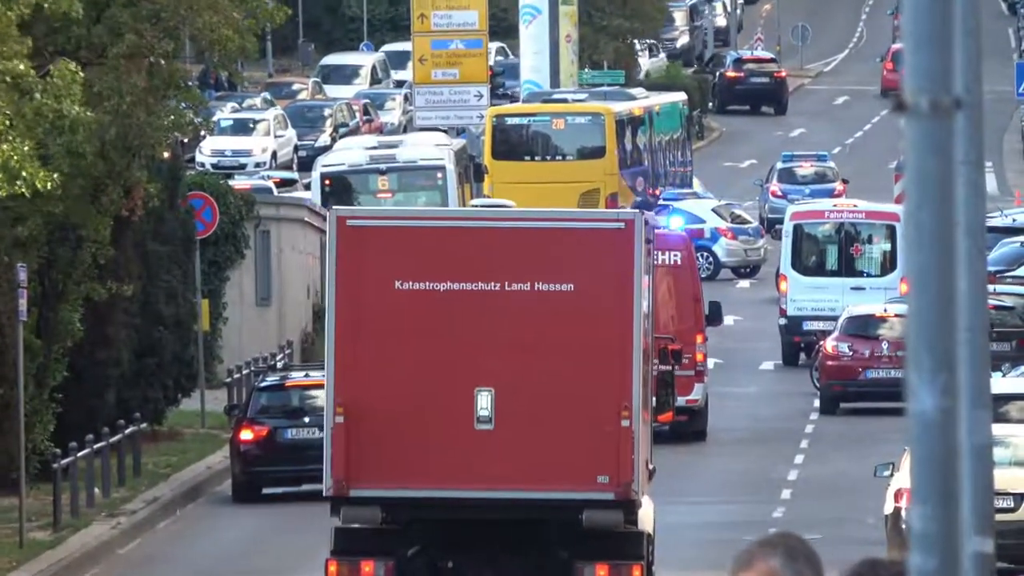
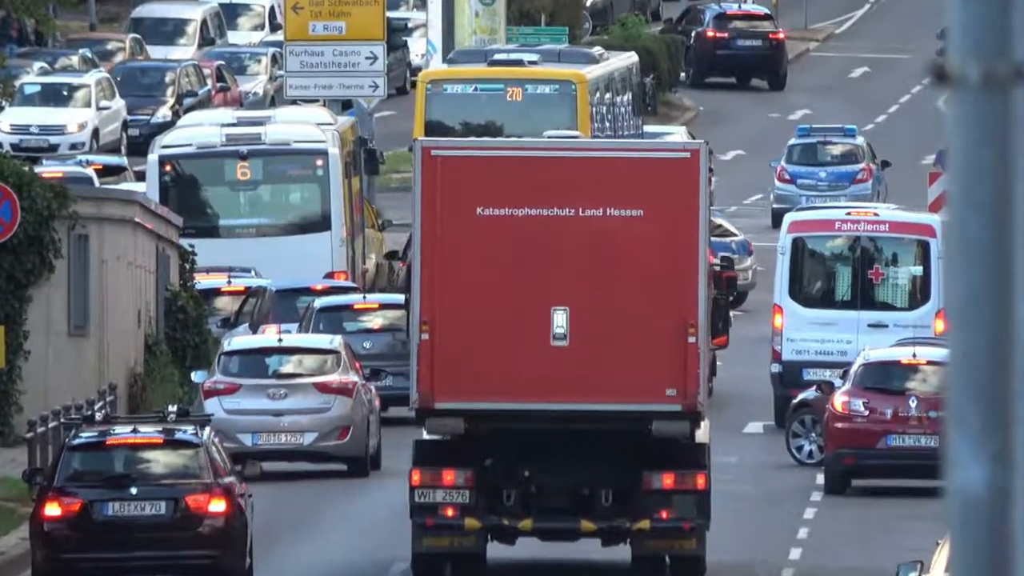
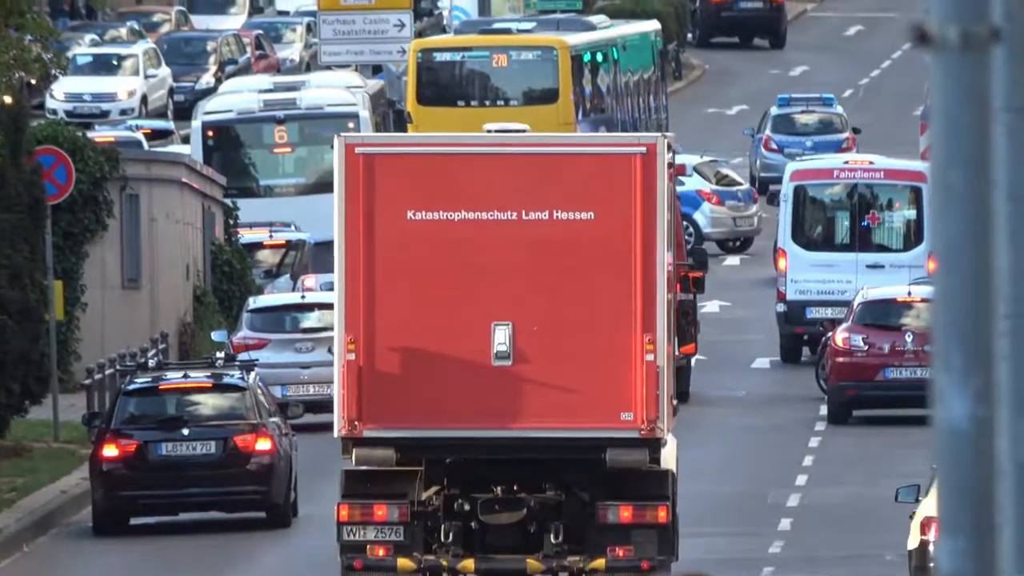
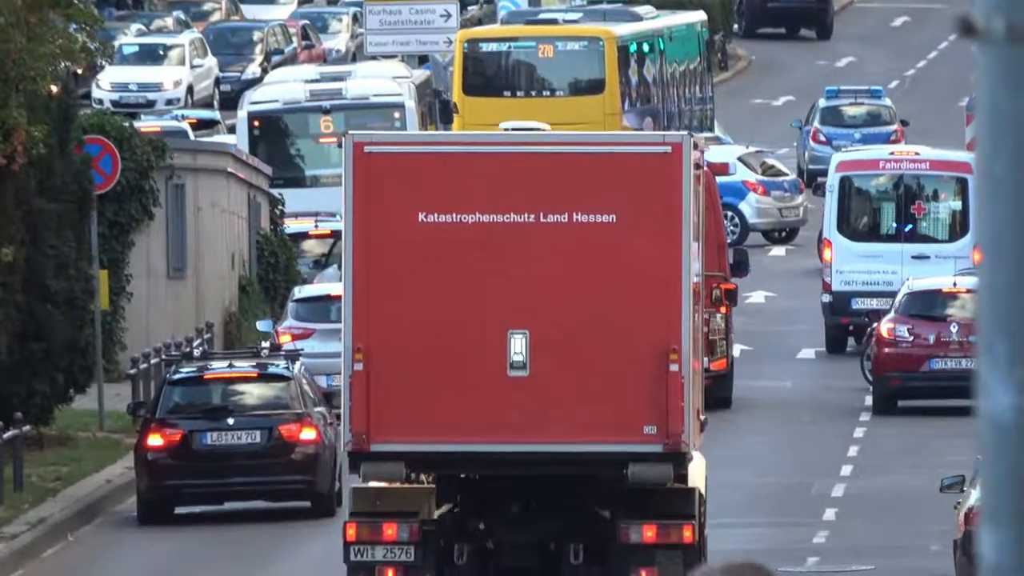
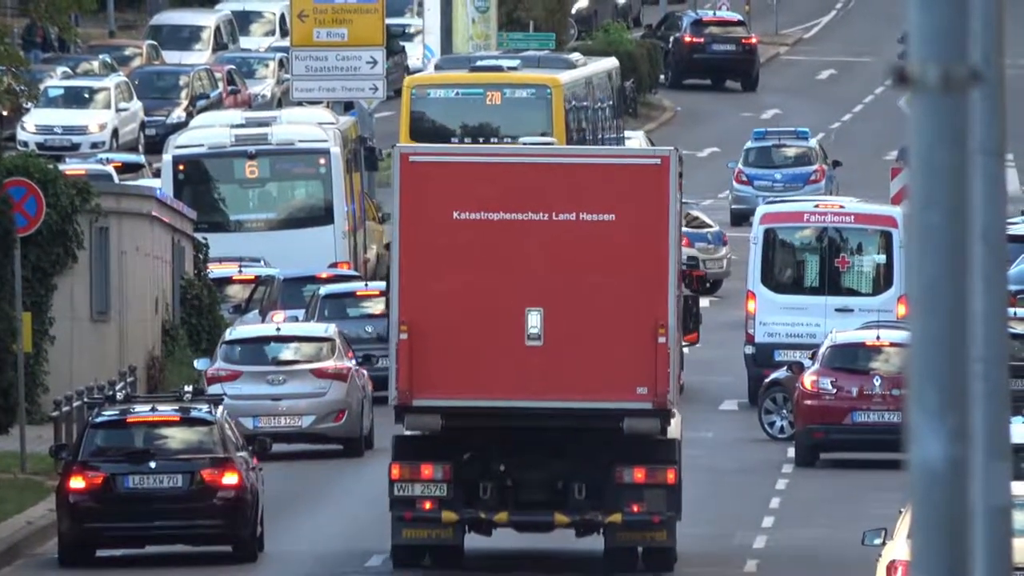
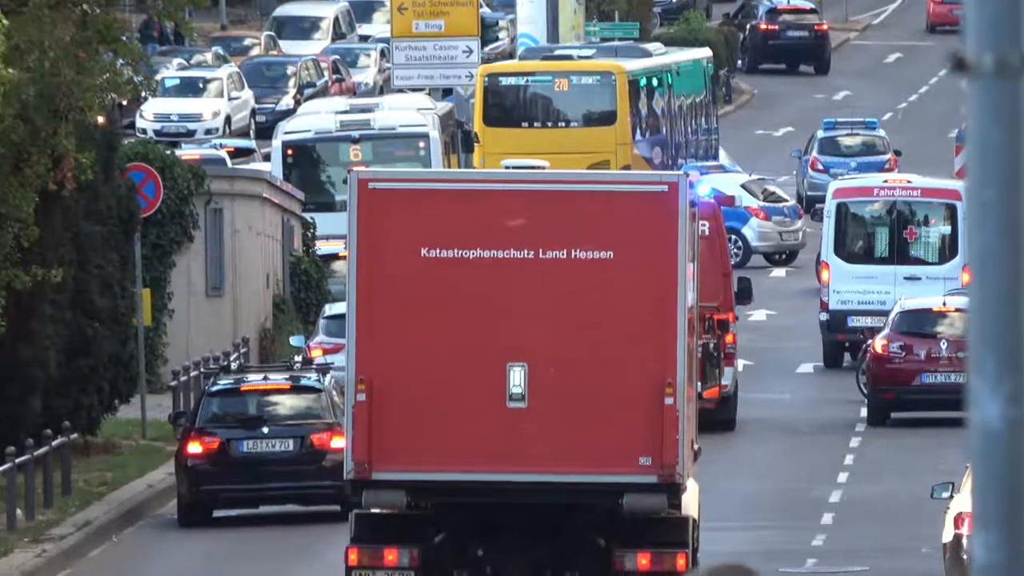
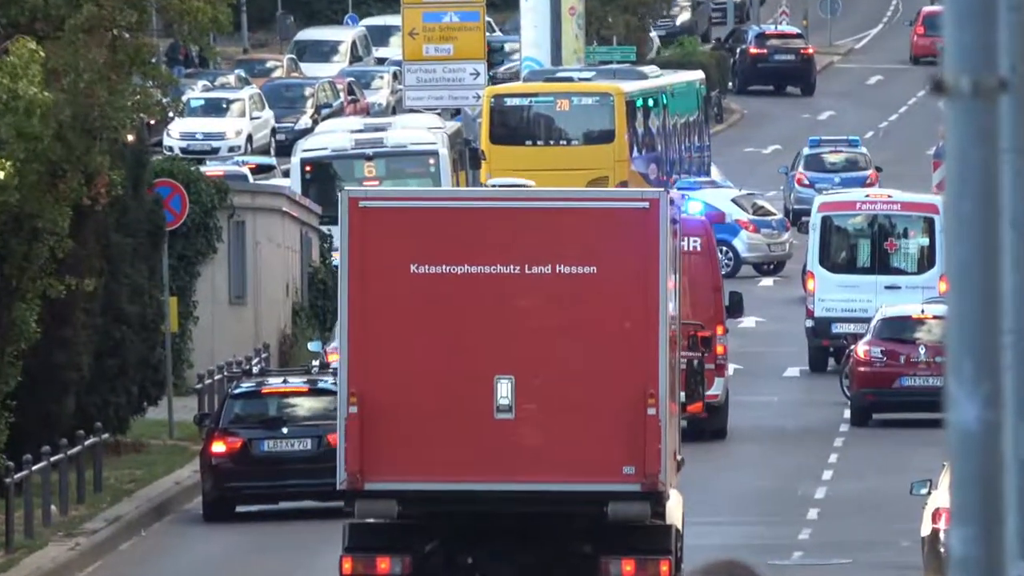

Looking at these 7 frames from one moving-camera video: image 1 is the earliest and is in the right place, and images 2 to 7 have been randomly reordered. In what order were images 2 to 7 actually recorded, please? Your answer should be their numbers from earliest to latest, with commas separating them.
7, 6, 4, 3, 5, 2
